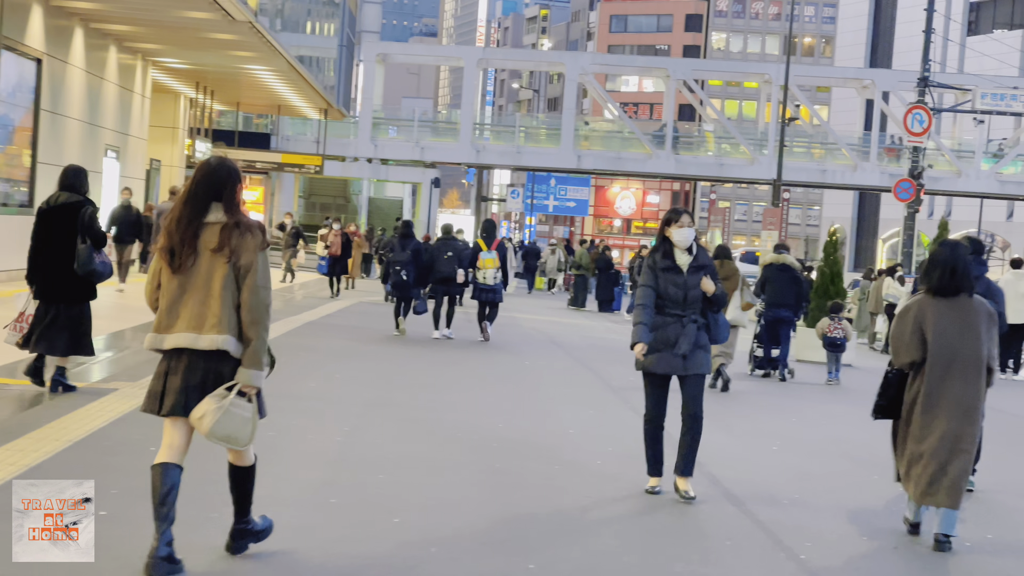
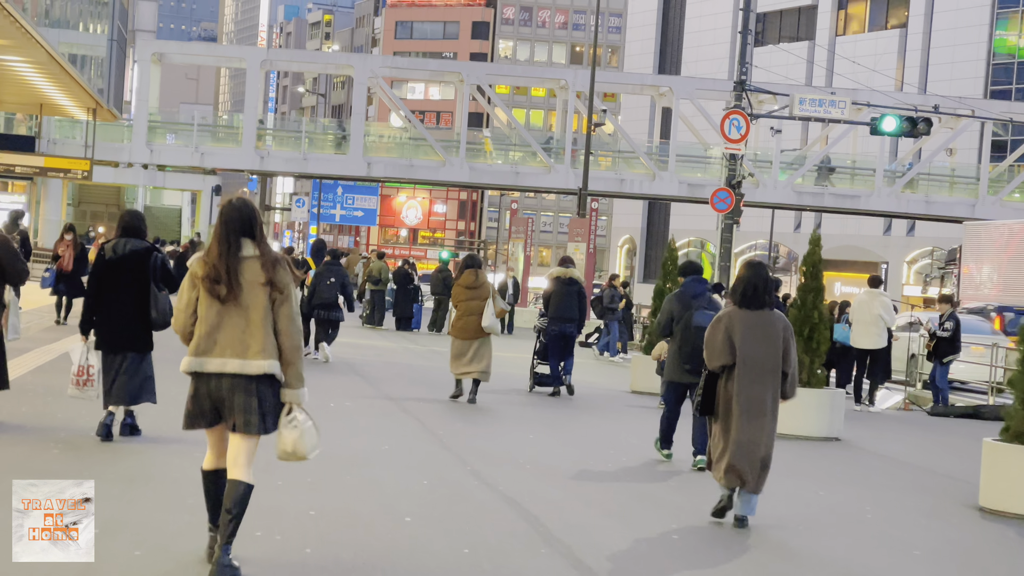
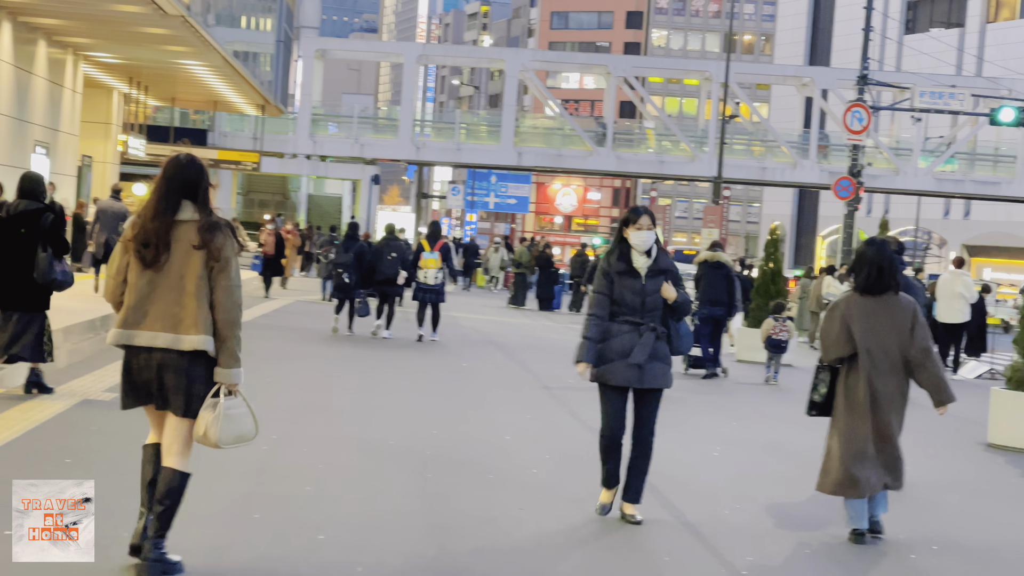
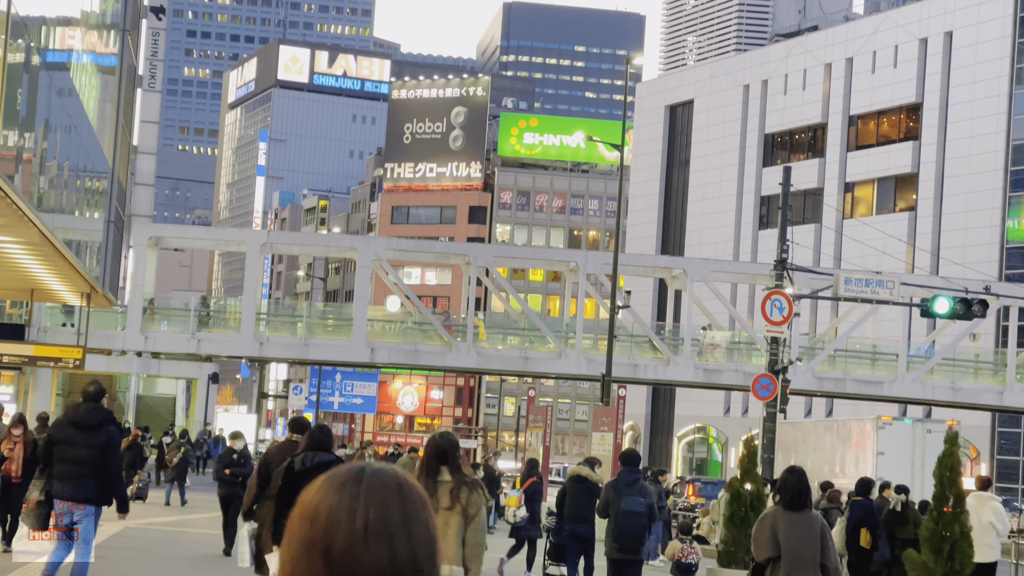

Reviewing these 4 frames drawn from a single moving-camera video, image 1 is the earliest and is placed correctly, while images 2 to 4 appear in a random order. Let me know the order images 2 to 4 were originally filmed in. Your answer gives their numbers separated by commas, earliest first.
3, 2, 4
